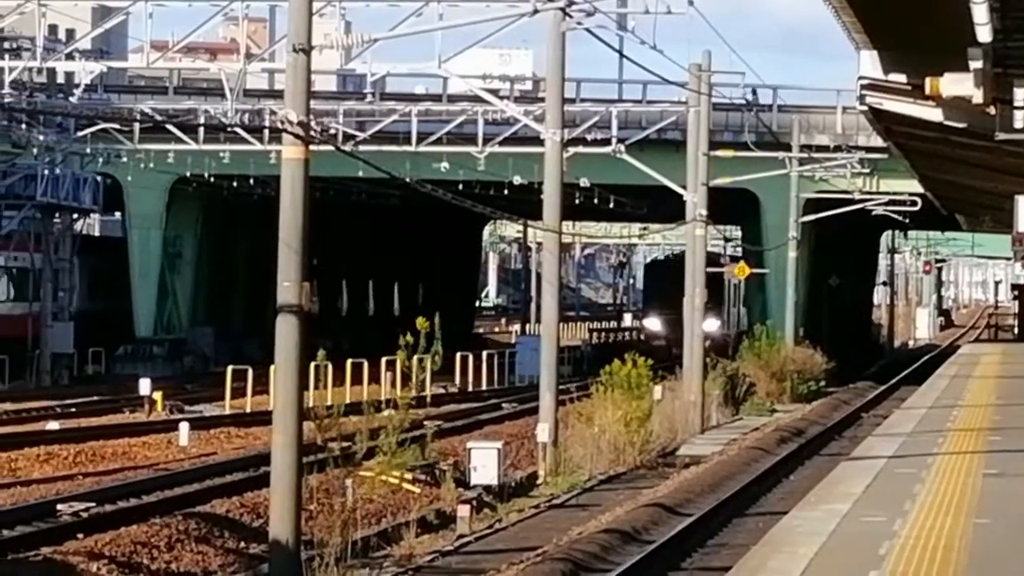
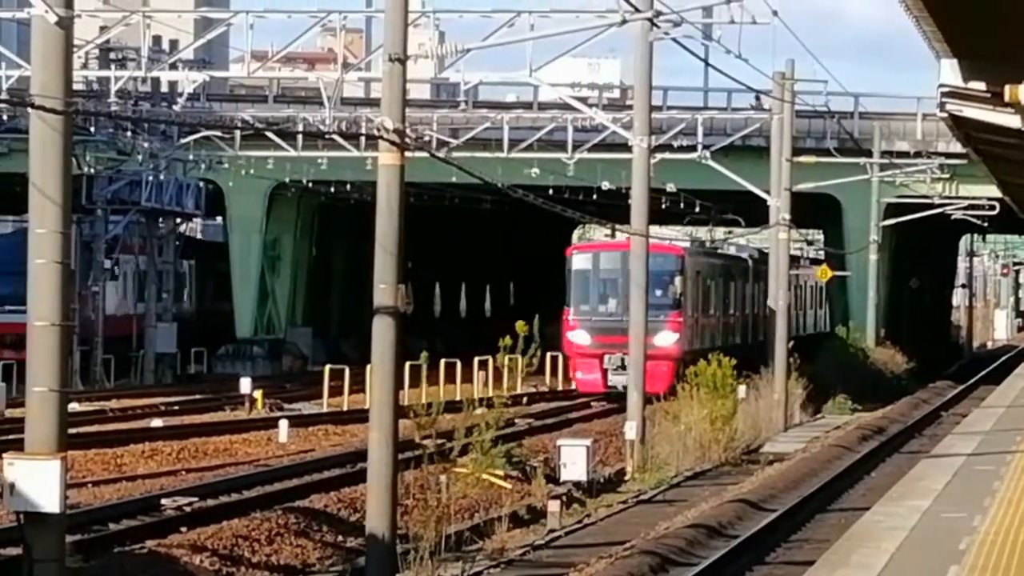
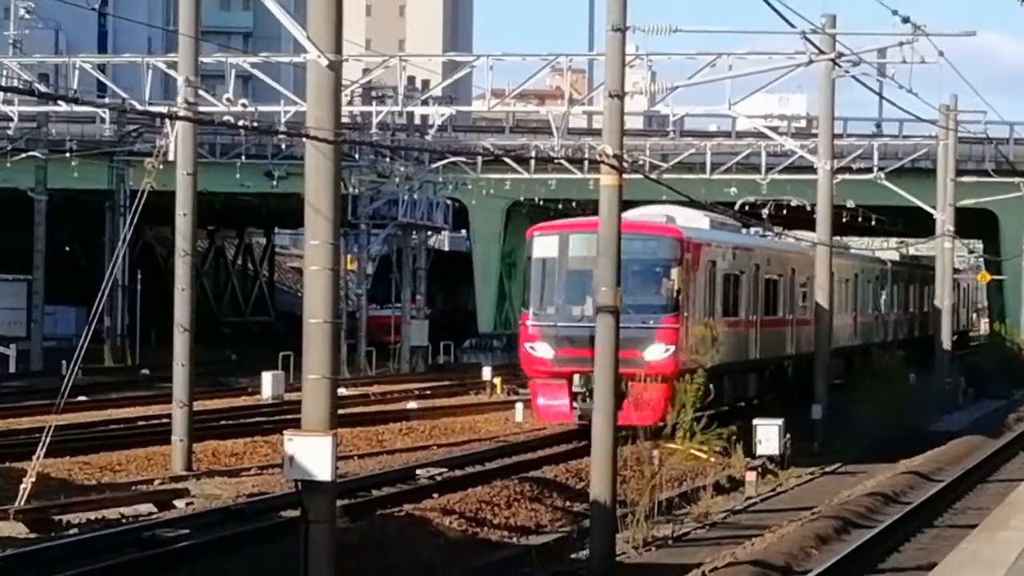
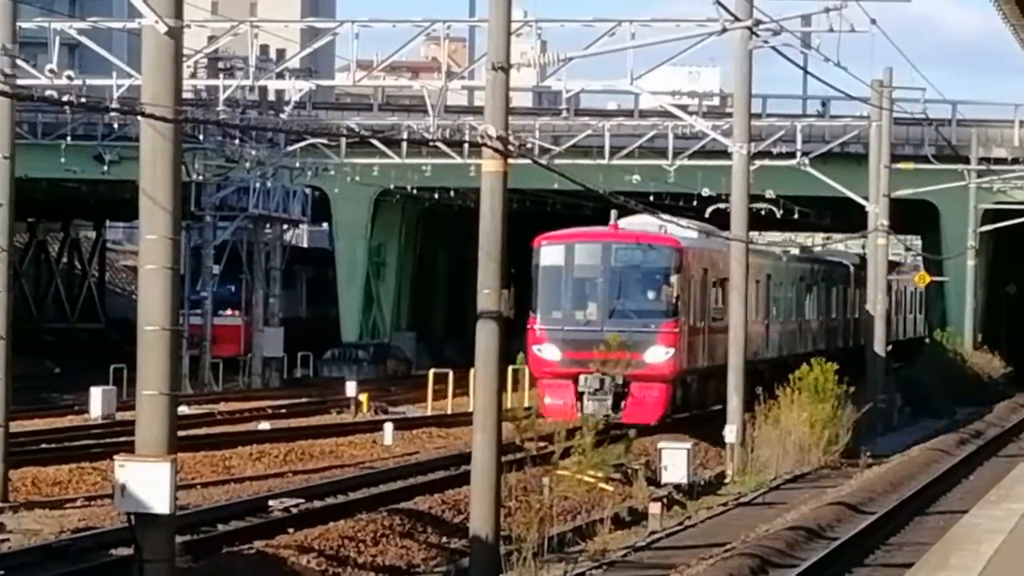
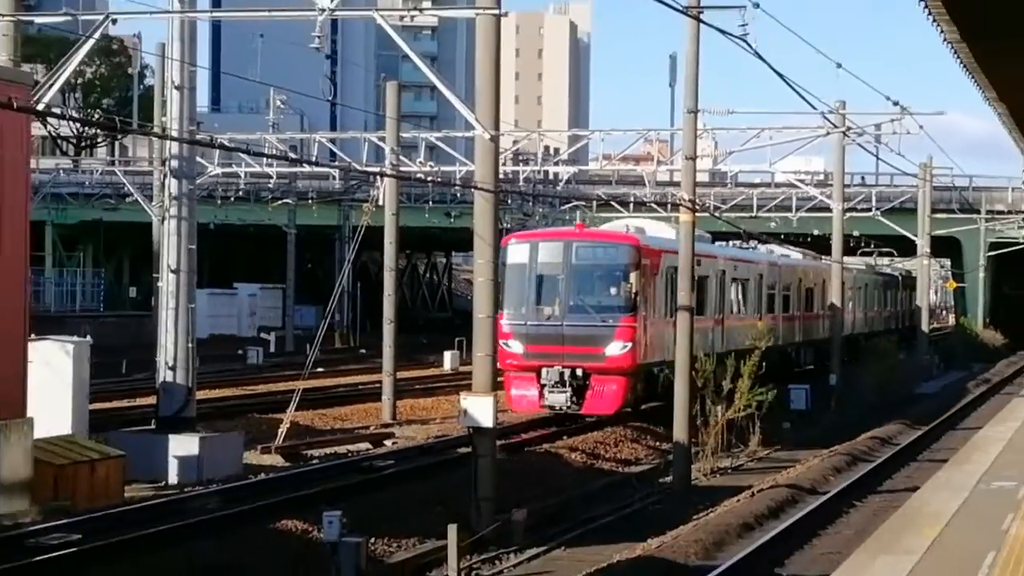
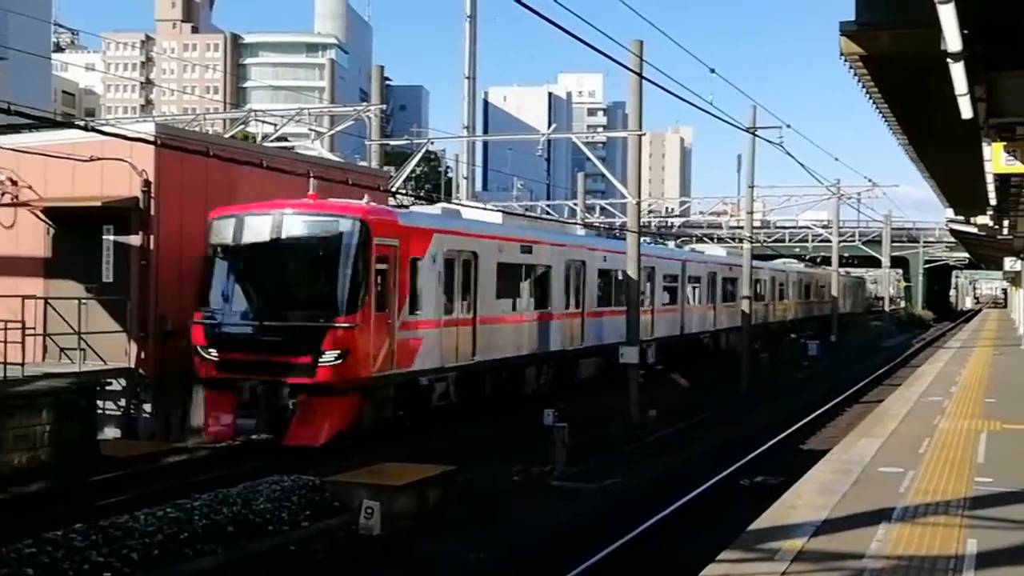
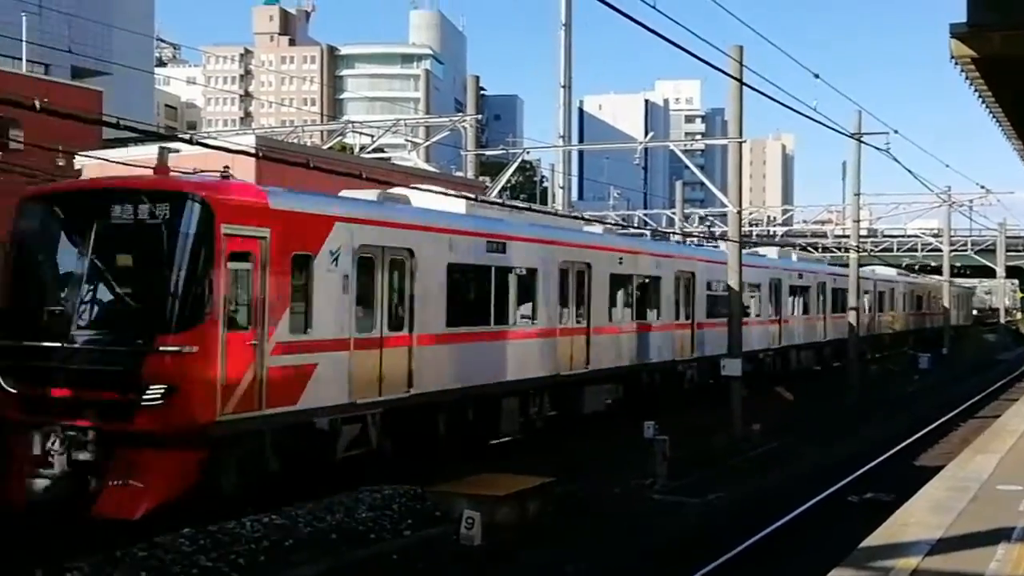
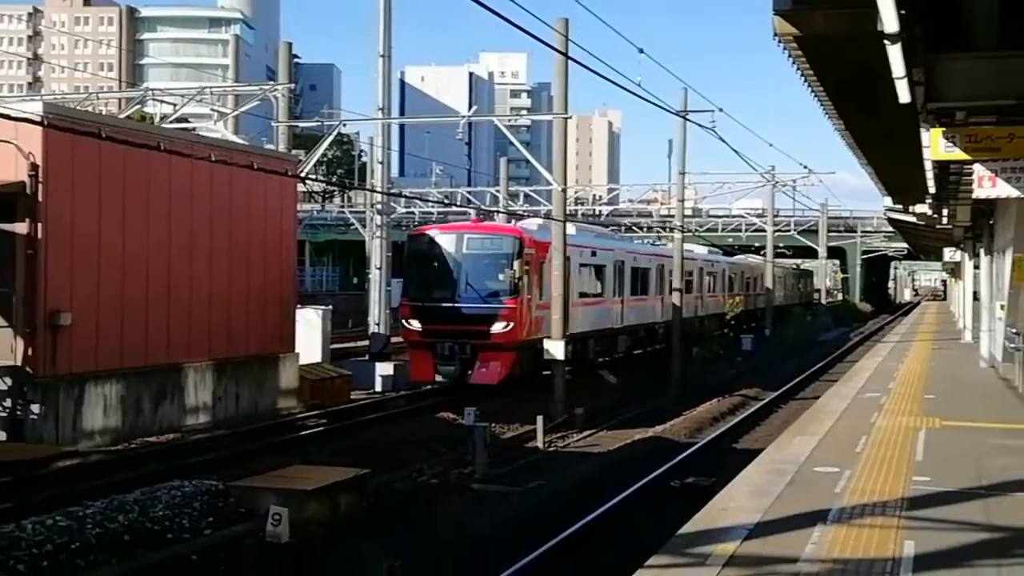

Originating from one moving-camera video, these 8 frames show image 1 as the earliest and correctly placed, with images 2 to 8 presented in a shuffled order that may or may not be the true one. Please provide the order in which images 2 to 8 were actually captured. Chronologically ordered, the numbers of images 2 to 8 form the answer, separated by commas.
2, 4, 3, 5, 8, 6, 7
